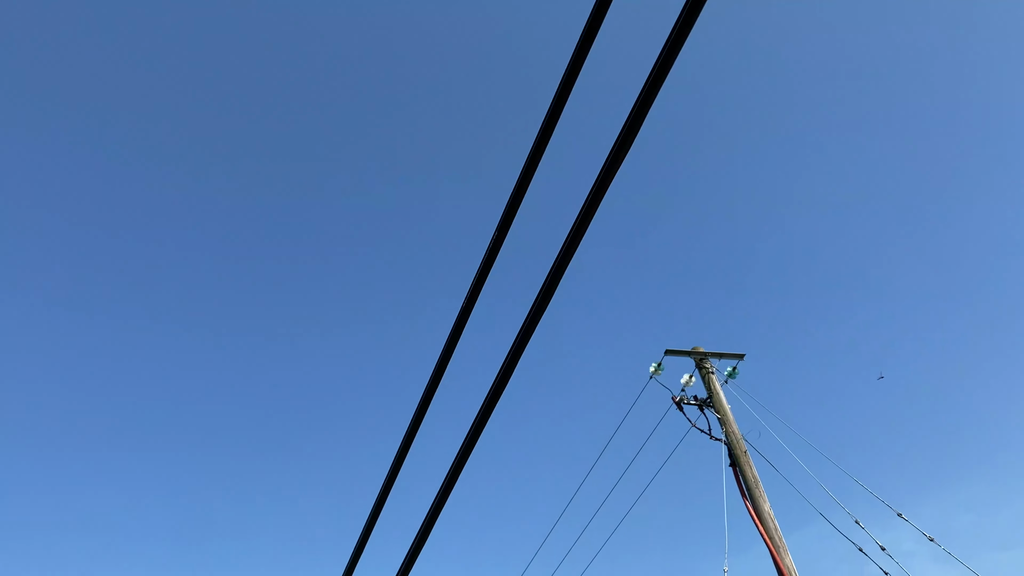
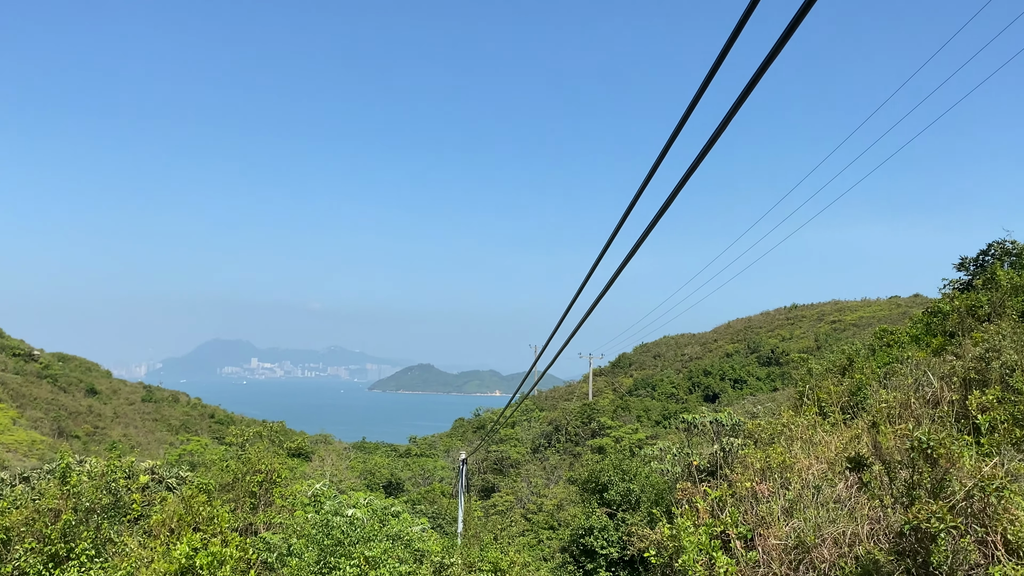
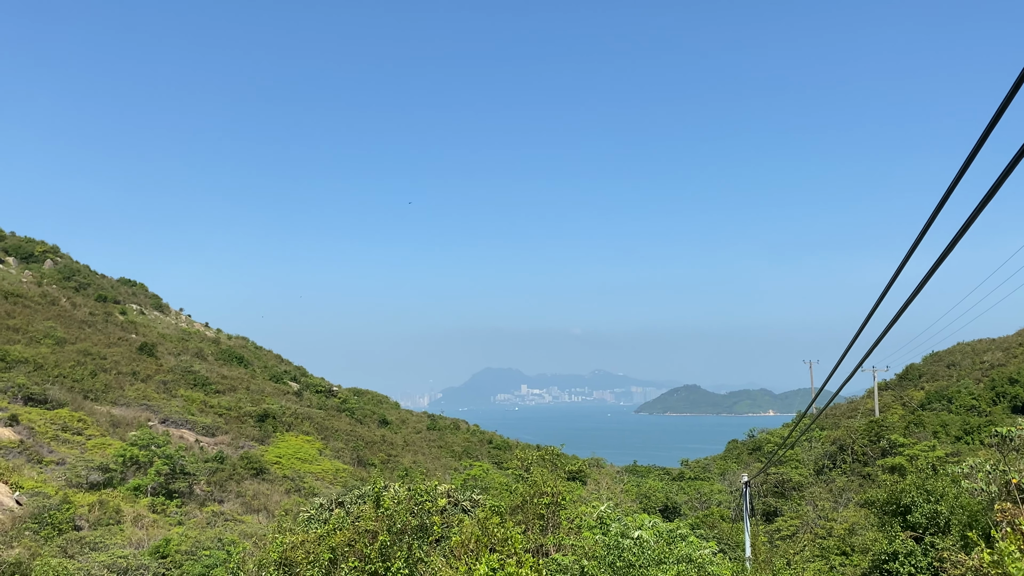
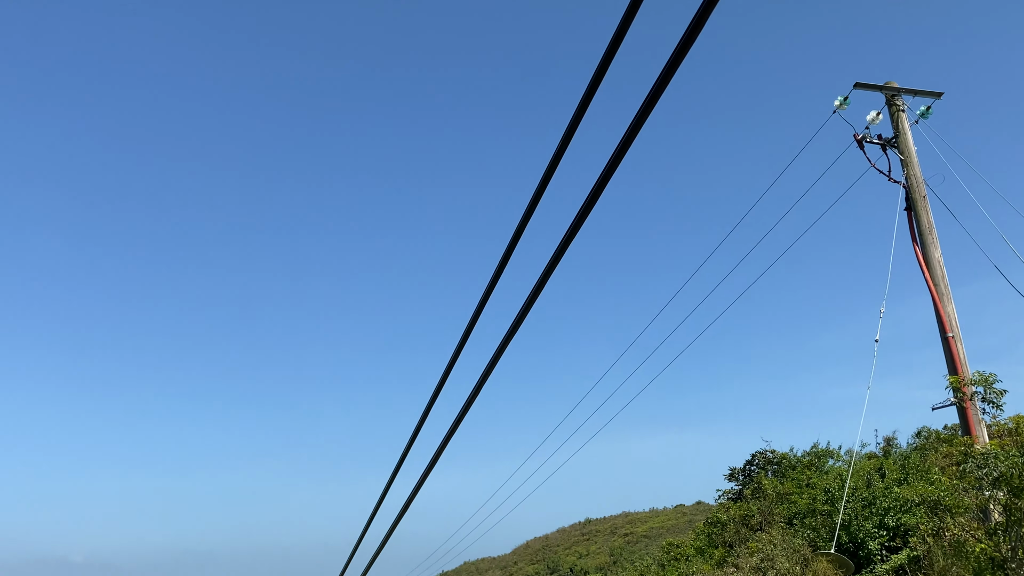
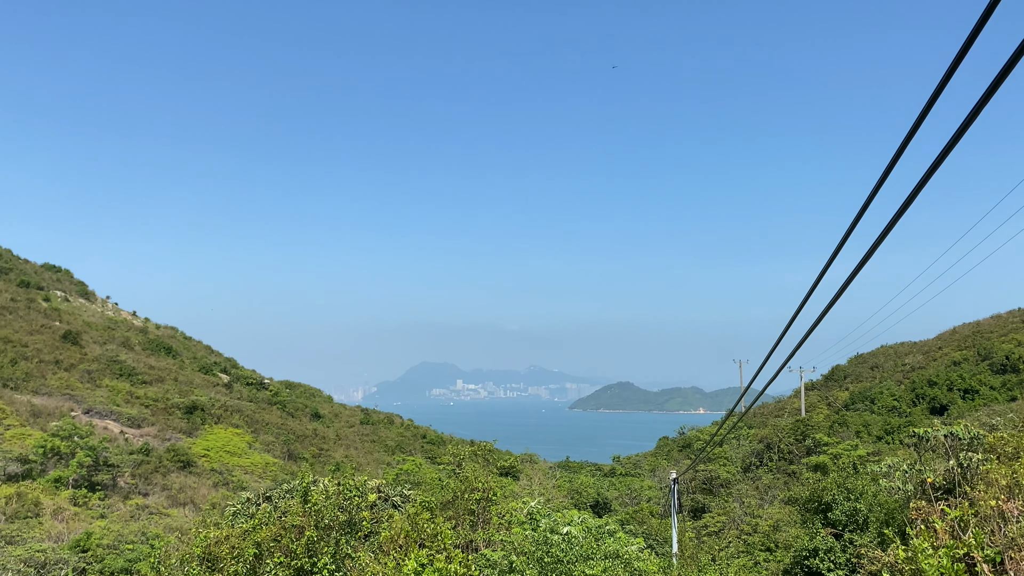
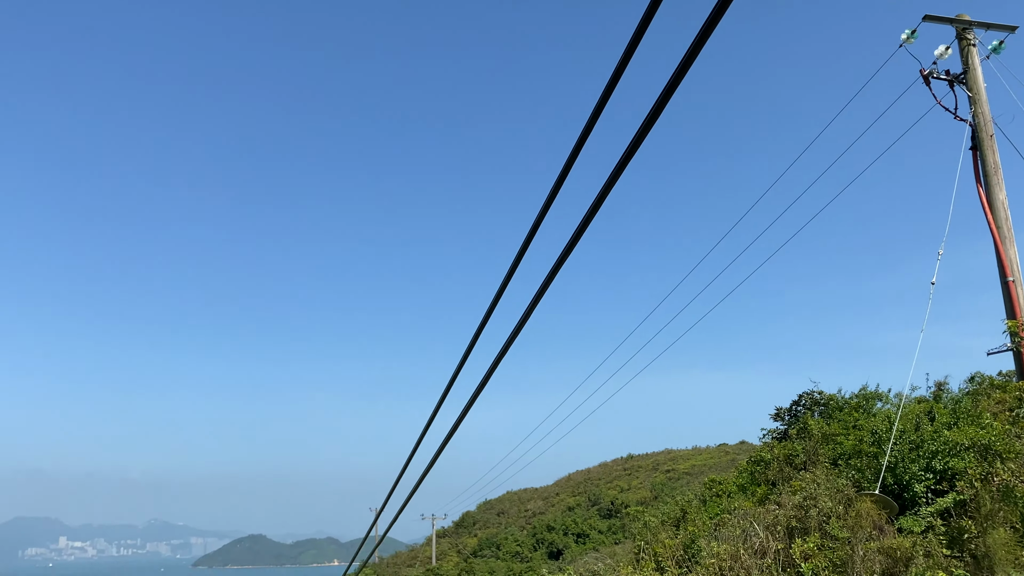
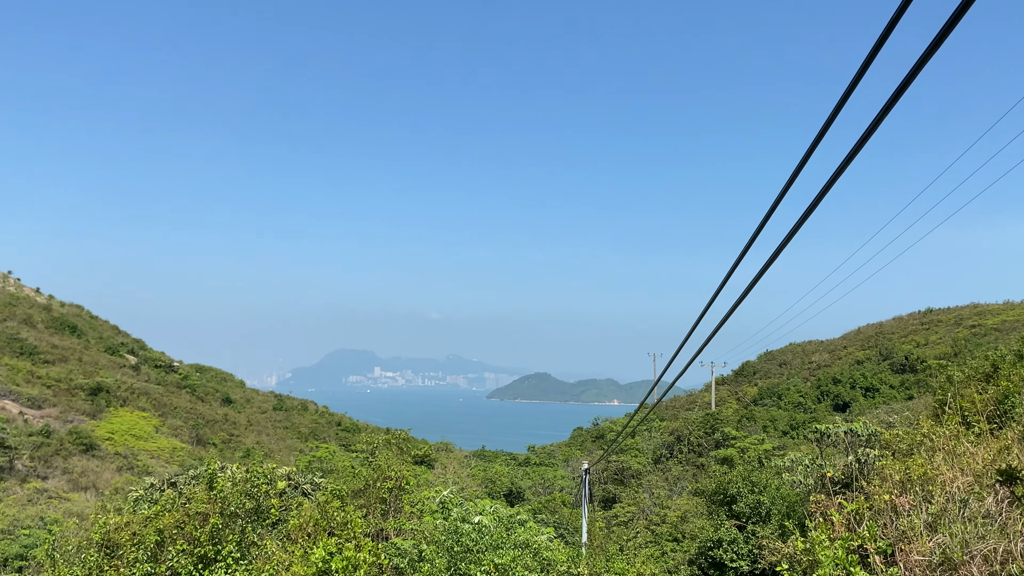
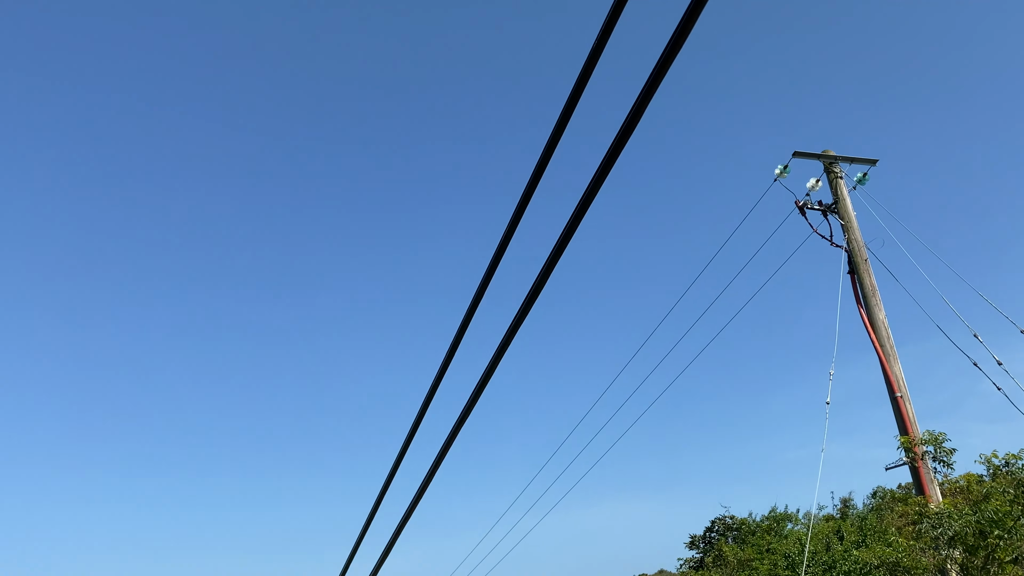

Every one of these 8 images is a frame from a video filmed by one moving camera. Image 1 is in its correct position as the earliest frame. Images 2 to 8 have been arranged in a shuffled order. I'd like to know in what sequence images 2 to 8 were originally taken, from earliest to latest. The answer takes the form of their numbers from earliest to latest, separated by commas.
8, 4, 6, 2, 7, 5, 3
